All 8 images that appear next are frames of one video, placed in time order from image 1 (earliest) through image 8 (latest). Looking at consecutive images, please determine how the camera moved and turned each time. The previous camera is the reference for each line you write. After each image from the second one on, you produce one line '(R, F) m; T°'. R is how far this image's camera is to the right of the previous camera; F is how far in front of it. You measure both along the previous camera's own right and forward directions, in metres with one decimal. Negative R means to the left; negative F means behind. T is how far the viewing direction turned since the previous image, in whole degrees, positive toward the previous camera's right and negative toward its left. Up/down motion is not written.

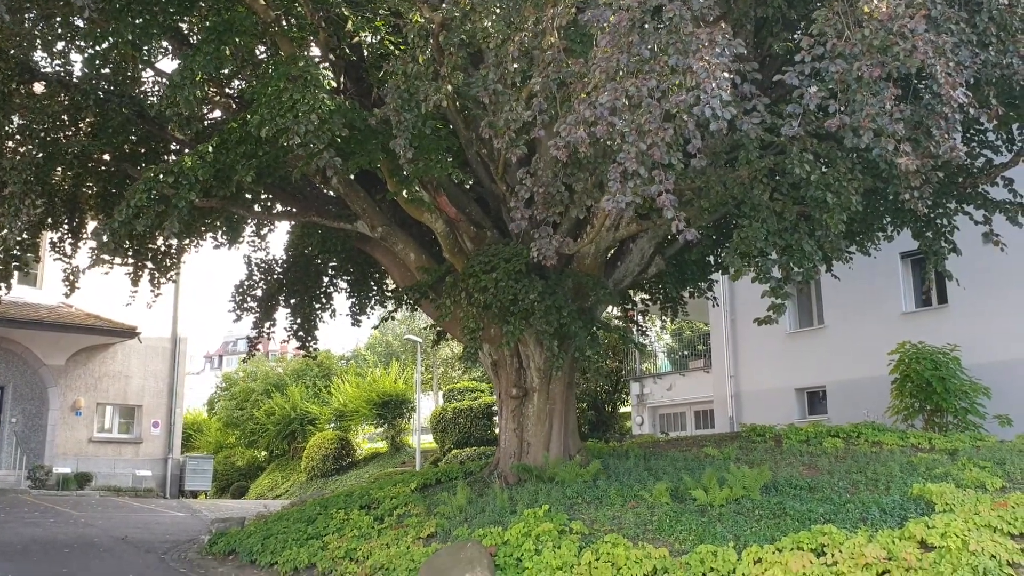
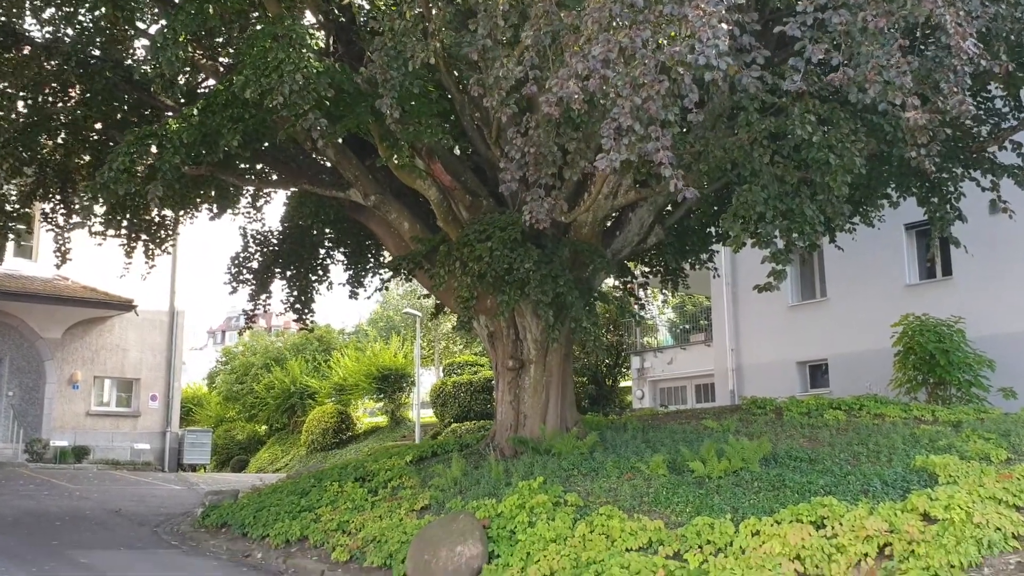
(+0.1, +0.2) m; 0°
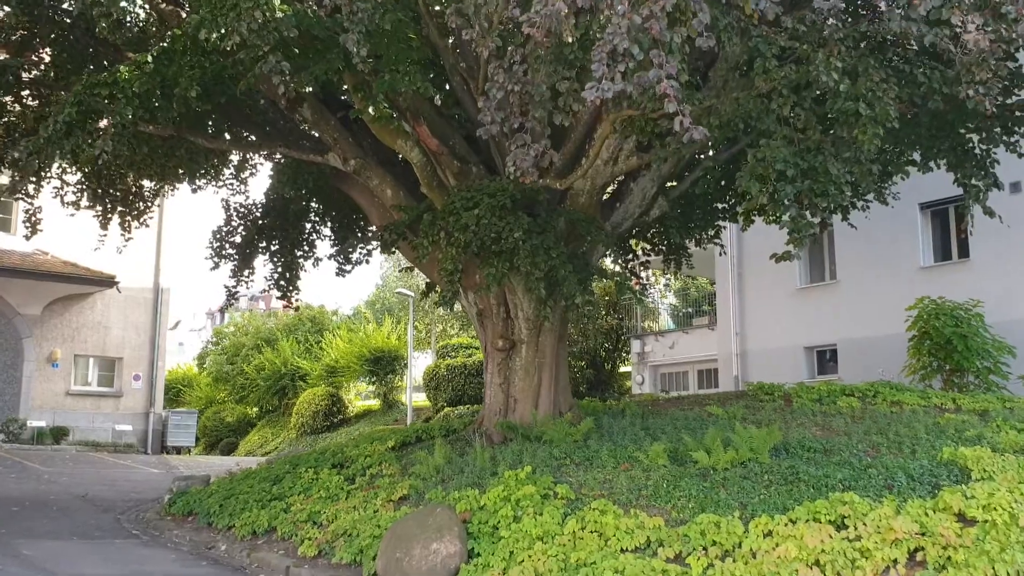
(+0.1, +0.8) m; 0°
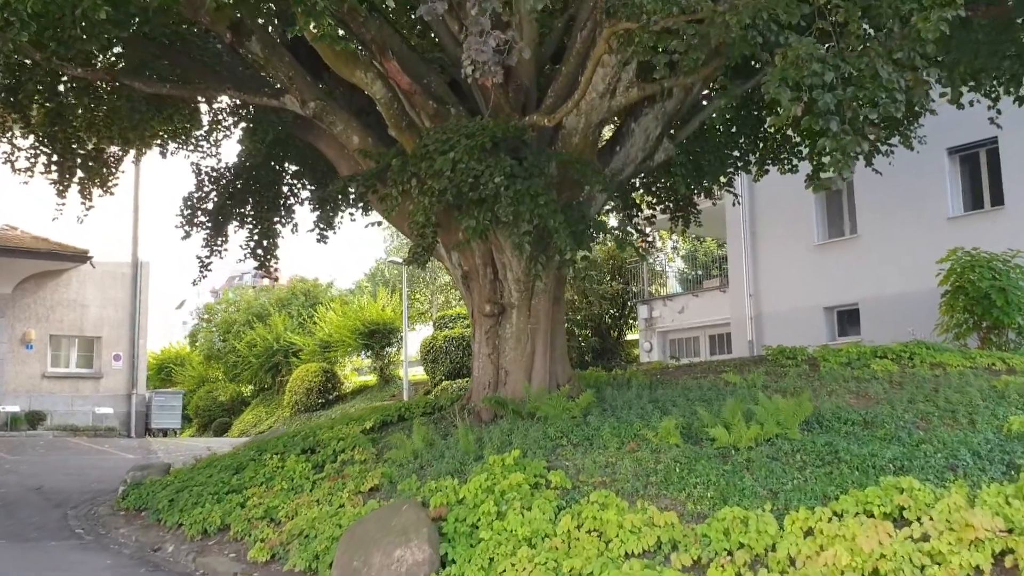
(+0.2, +1.3) m; 0°
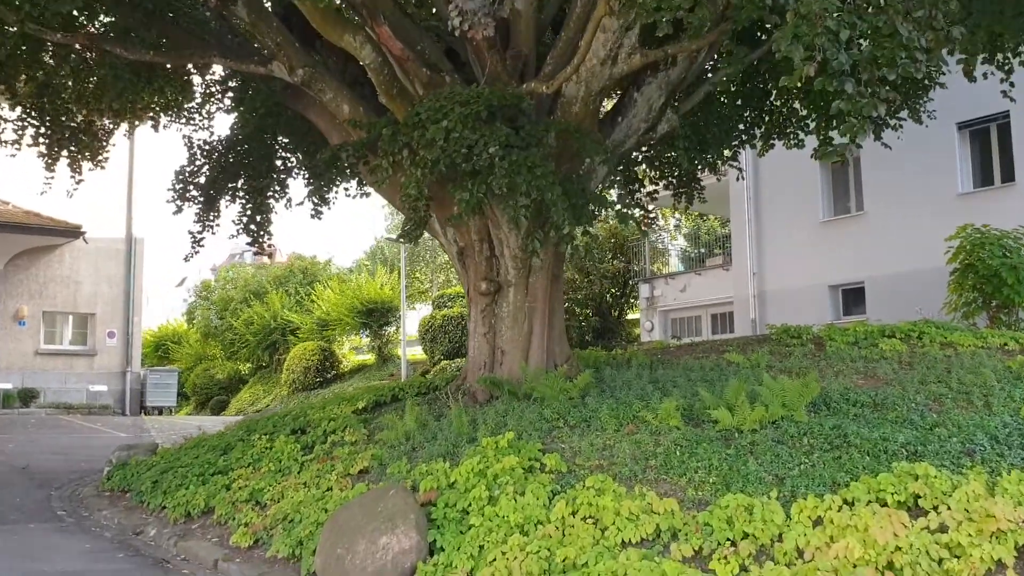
(+0.1, +0.3) m; 0°
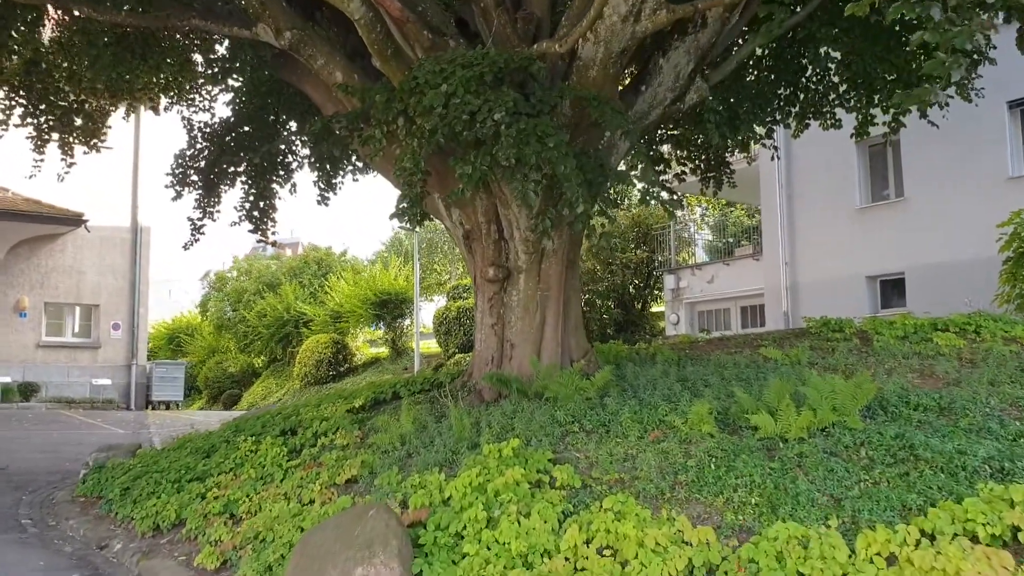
(+0.1, +0.9) m; -1°
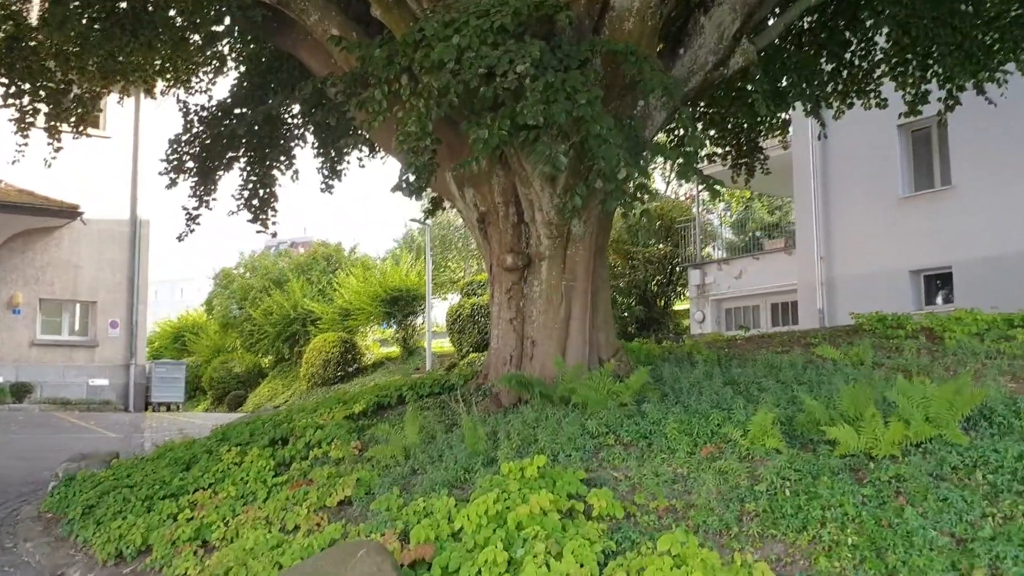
(-0.1, +1.0) m; -1°
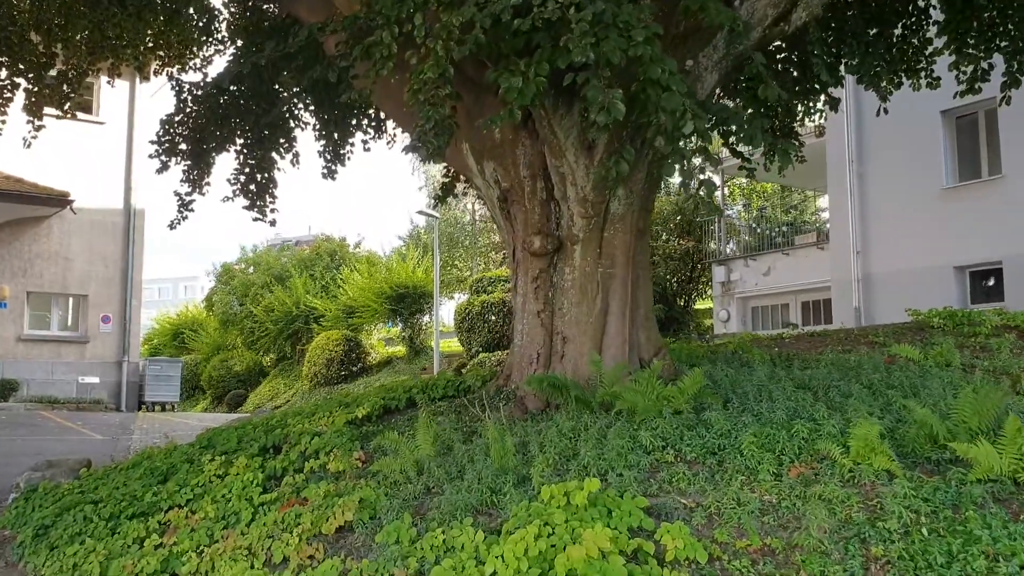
(-0.2, +1.0) m; 0°
